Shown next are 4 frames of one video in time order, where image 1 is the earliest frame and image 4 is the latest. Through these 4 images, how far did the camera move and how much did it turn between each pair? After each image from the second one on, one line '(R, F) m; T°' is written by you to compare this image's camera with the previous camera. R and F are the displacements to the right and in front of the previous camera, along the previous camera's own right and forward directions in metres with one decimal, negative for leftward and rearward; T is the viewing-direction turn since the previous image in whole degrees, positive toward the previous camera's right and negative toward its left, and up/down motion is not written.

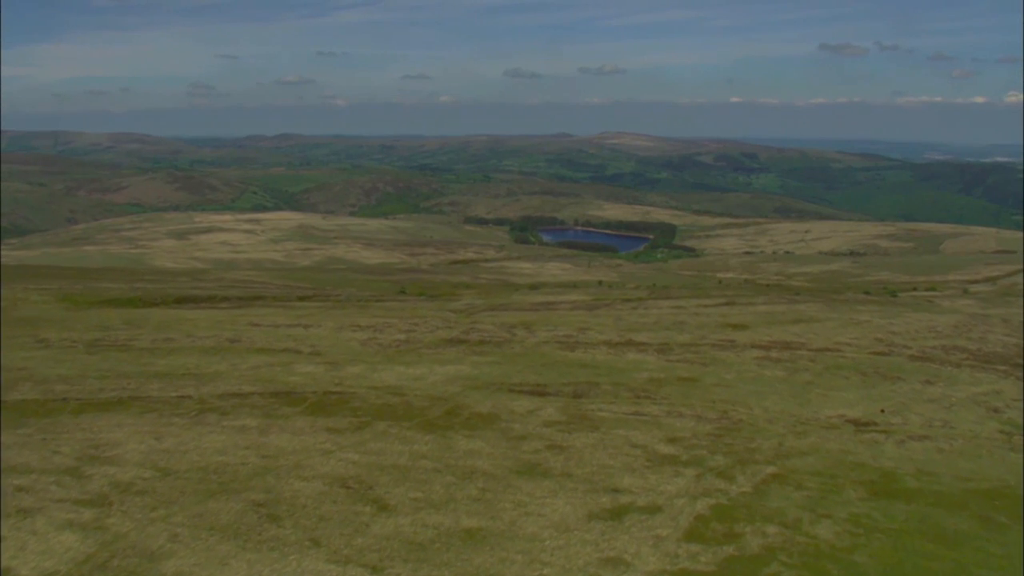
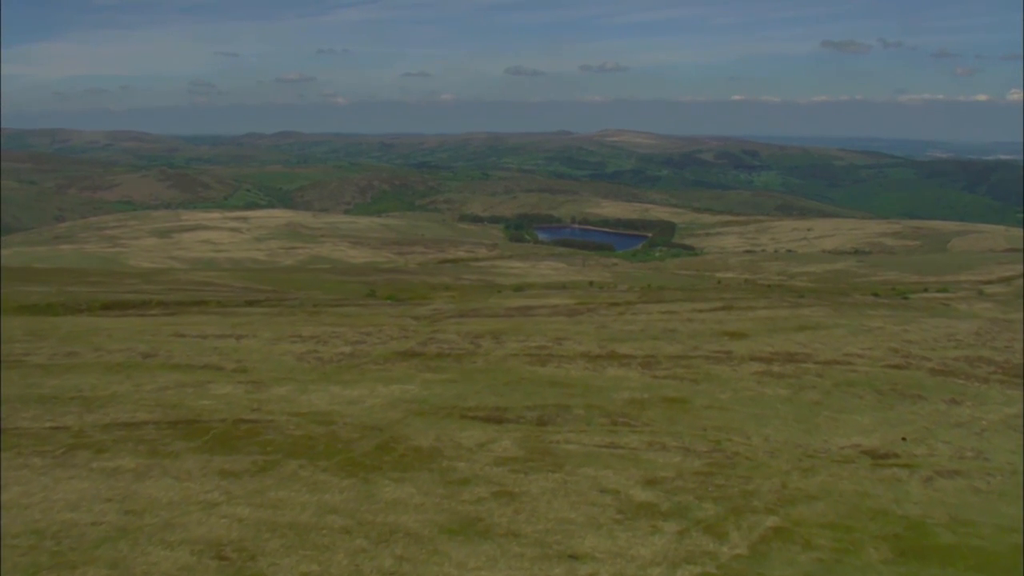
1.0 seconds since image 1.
(+3.1, +10.5) m; 0°
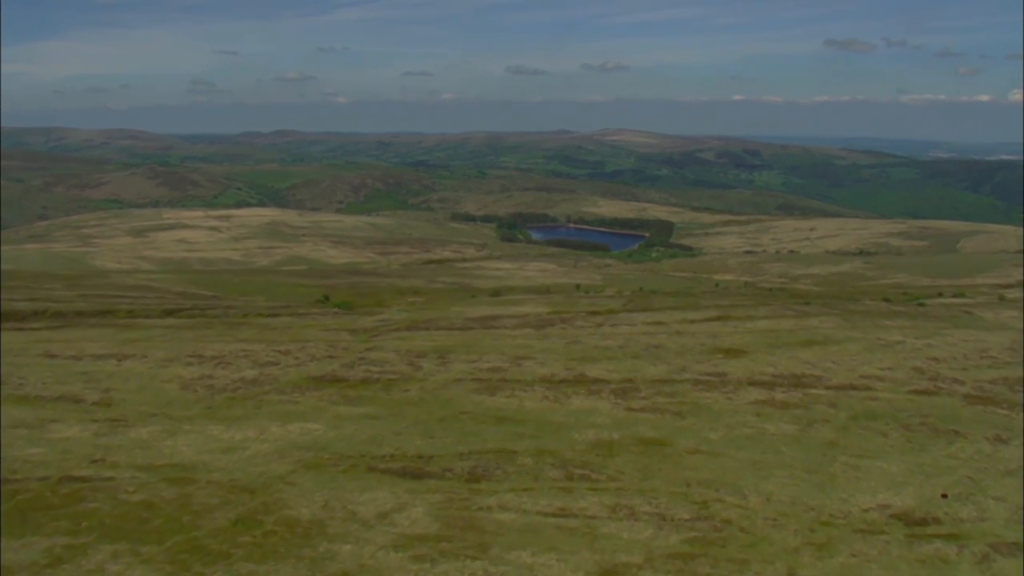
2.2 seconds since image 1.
(+3.7, +13.0) m; 0°
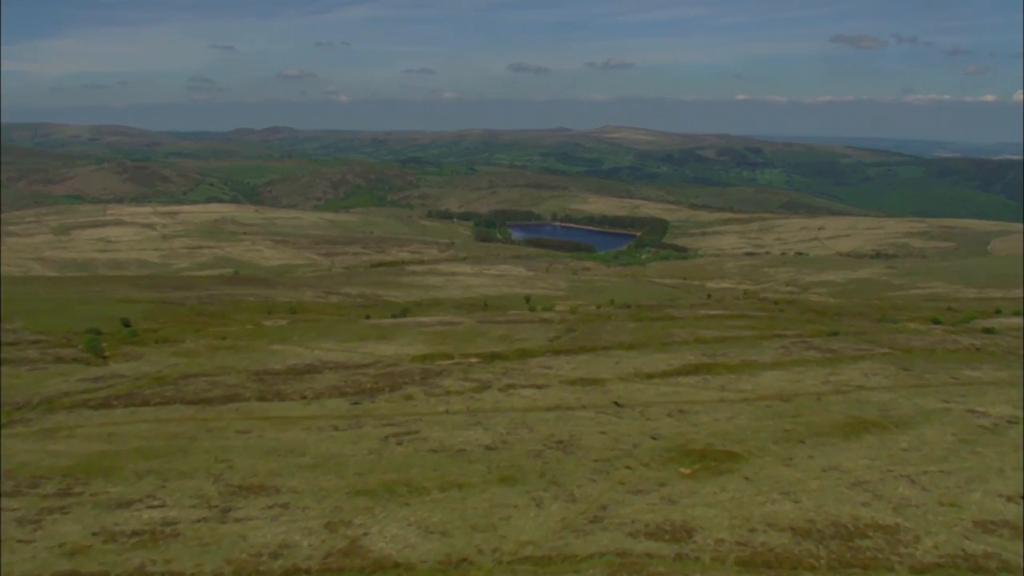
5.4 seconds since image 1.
(+9.6, +34.8) m; 0°
